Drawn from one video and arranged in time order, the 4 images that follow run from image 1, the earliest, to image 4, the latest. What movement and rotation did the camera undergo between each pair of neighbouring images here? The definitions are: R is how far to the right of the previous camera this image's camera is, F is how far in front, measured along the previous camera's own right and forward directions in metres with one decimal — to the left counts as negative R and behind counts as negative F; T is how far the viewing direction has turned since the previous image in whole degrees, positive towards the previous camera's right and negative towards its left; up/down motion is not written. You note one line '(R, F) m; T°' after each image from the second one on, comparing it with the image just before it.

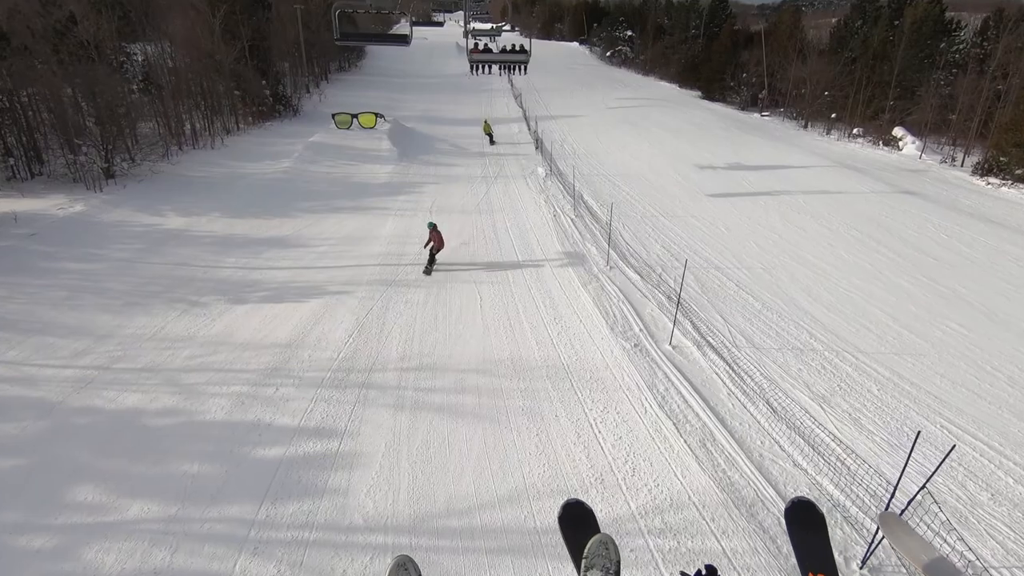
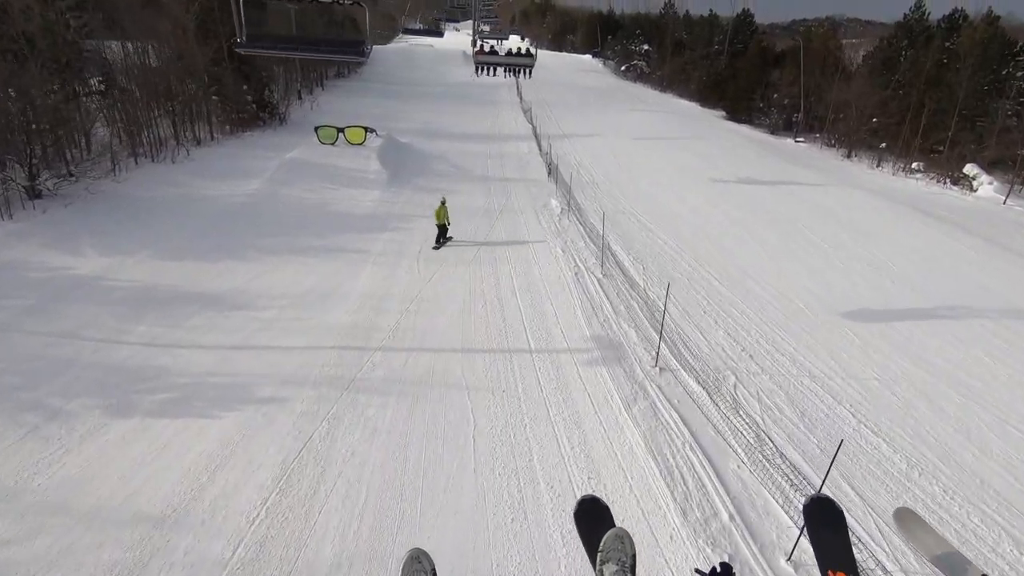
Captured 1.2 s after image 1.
(-0.2, +3.1) m; 0°
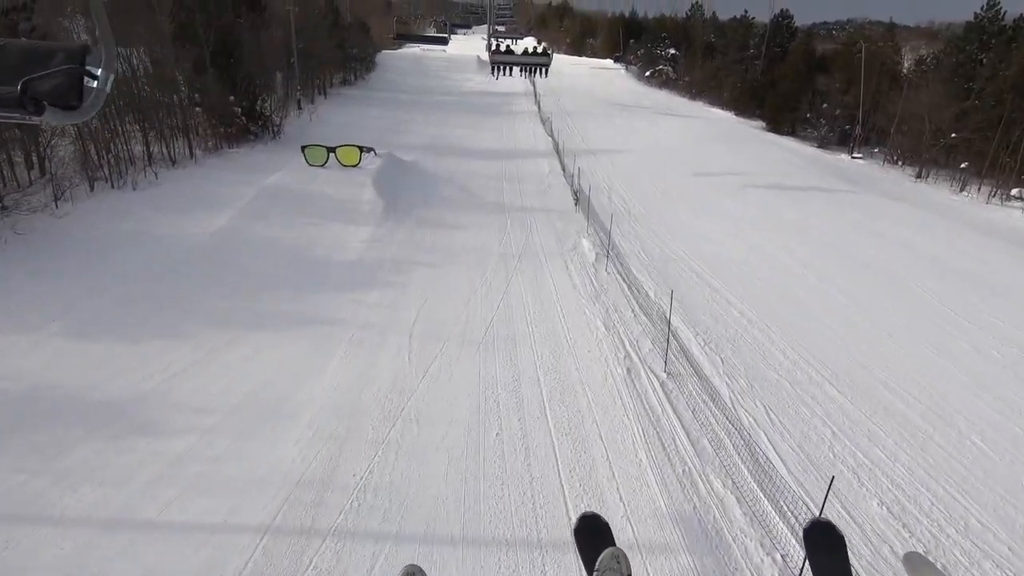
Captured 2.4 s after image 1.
(-0.2, +3.1) m; -1°
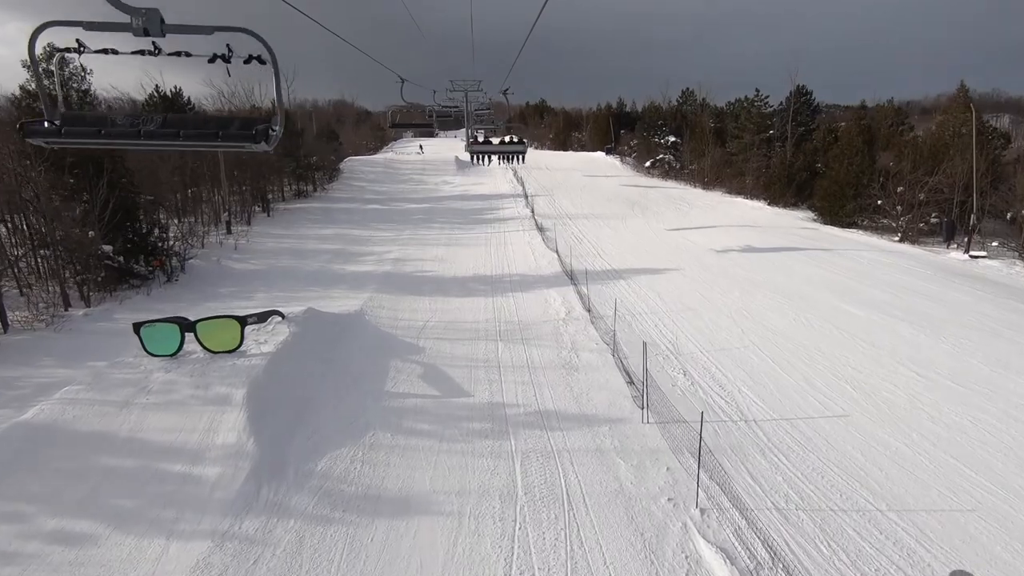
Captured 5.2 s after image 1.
(-0.2, +7.5) m; +1°
